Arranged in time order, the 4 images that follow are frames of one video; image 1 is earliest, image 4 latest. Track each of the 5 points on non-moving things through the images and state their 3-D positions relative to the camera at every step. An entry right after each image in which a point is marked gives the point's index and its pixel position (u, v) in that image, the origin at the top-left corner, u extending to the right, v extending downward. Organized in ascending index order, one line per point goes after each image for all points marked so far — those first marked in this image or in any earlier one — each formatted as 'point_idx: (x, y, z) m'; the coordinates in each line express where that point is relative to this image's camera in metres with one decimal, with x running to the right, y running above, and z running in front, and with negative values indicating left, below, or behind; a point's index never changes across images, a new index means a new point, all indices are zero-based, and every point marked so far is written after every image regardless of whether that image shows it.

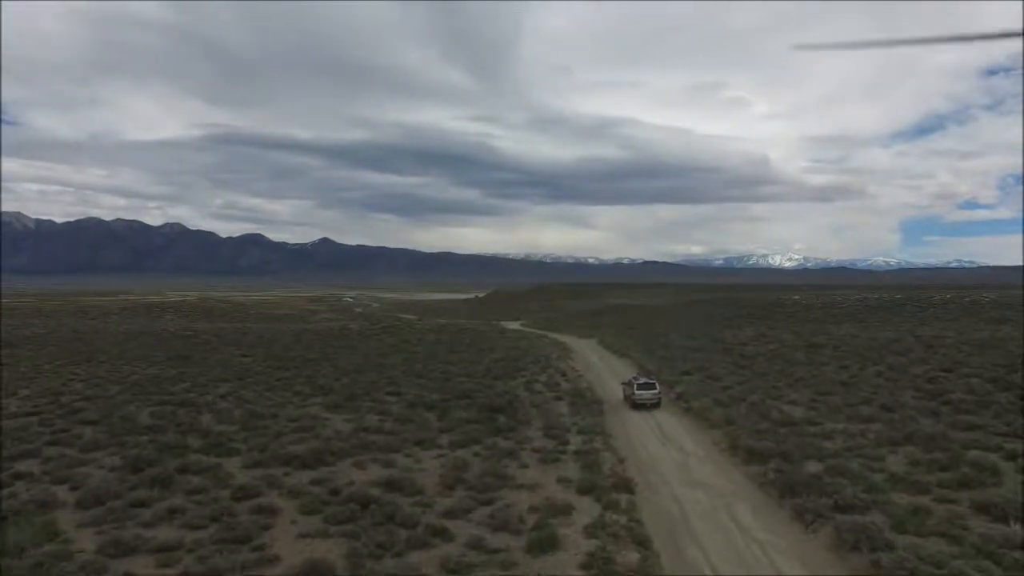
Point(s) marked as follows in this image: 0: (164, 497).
0: (-7.8, -4.7, +15.1) m
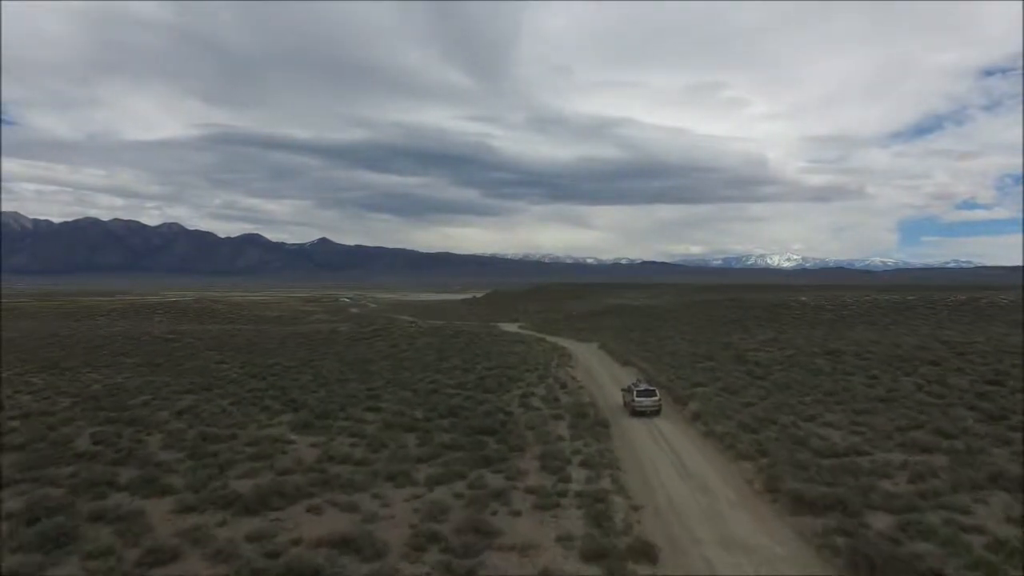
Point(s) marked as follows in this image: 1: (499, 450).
0: (-8.0, -4.8, +11.8) m
1: (-0.4, -4.6, +19.2) m
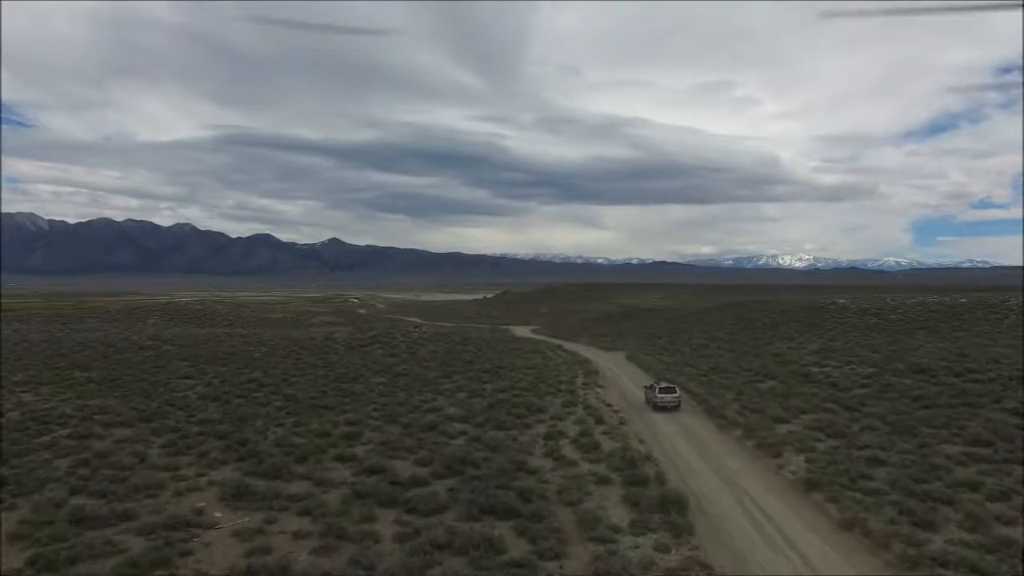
0: (-7.6, -5.0, +4.6) m
1: (+0.2, -4.8, +11.8) m
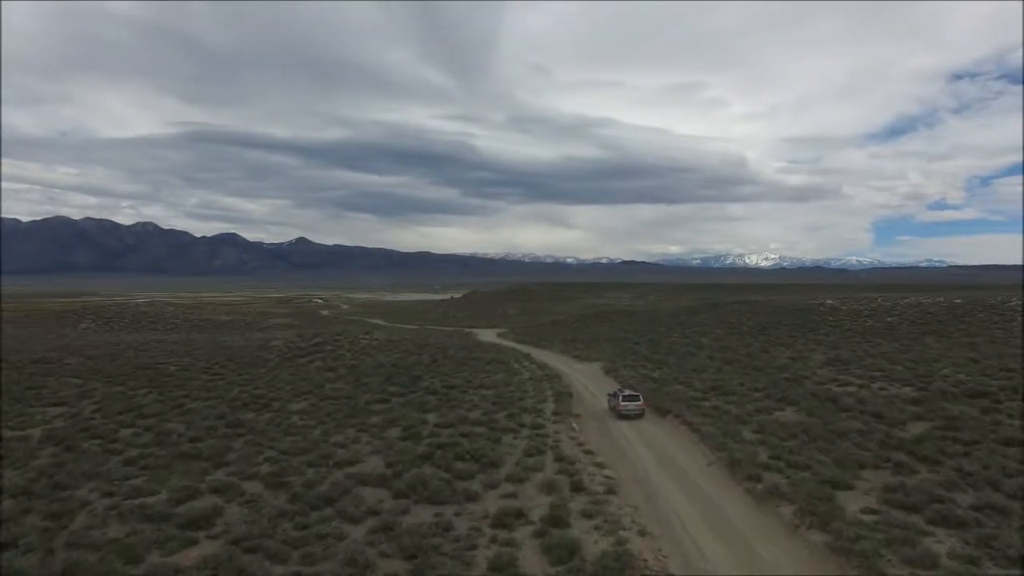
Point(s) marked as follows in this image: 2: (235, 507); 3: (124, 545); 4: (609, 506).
0: (-8.2, -5.1, -3.7) m
1: (-0.8, -4.9, +3.9) m
2: (-6.9, -5.3, +16.8) m
3: (-7.8, -5.2, +13.7) m
4: (+2.3, -5.0, +15.8) m
